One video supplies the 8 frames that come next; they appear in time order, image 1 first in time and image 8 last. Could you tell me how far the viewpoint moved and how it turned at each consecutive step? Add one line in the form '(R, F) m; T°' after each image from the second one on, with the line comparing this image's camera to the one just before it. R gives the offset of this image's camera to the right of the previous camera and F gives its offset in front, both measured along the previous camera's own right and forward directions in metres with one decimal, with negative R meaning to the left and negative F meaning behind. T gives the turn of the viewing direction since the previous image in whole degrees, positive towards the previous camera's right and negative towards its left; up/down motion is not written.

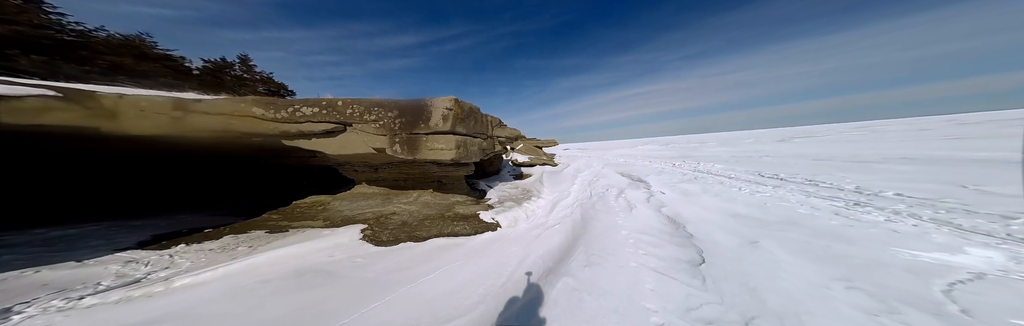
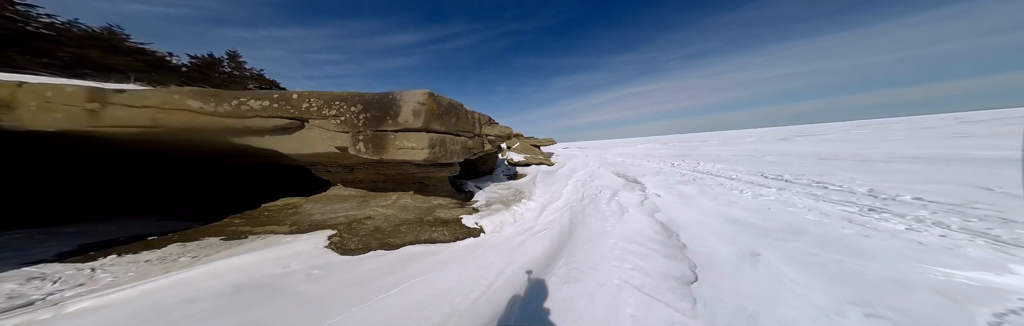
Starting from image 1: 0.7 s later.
(+0.3, +0.4) m; 0°
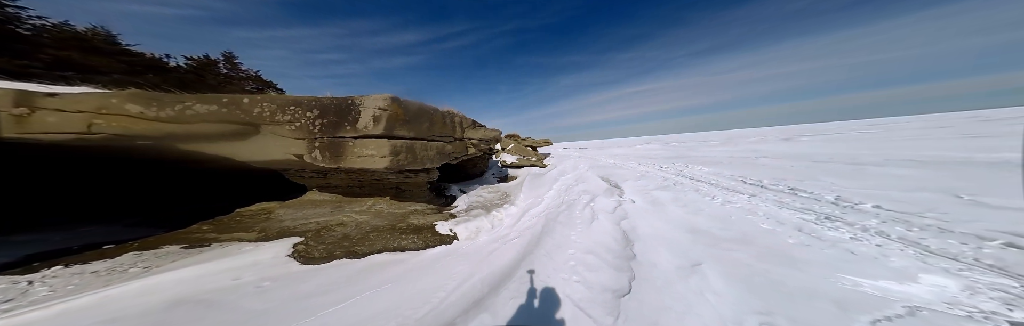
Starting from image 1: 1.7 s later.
(+0.6, +0.1) m; 0°
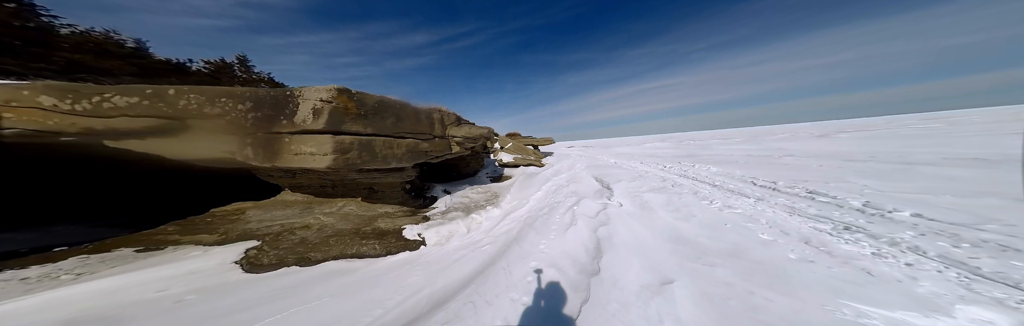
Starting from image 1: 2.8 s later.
(+0.8, +0.4) m; -2°
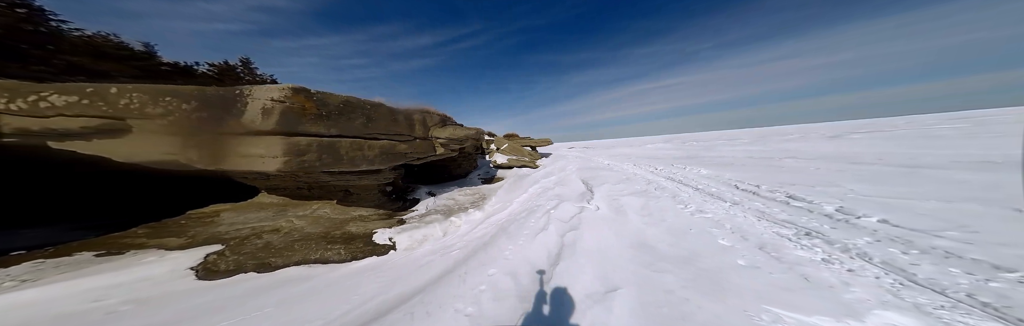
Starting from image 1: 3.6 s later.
(+0.6, +0.1) m; -1°
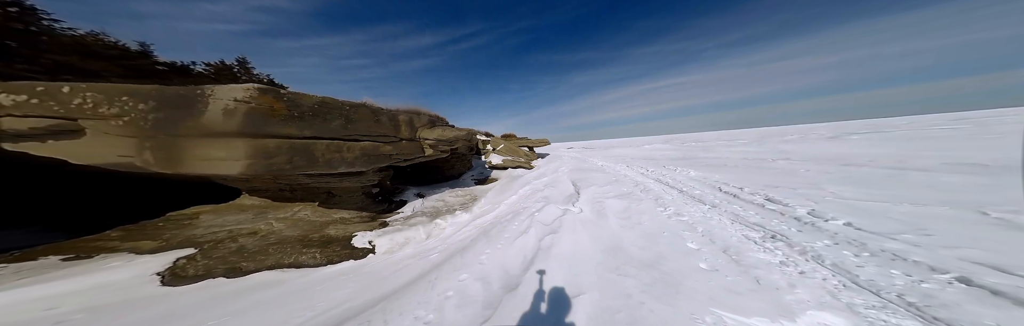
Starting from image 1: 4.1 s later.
(+0.4, +0.1) m; 0°
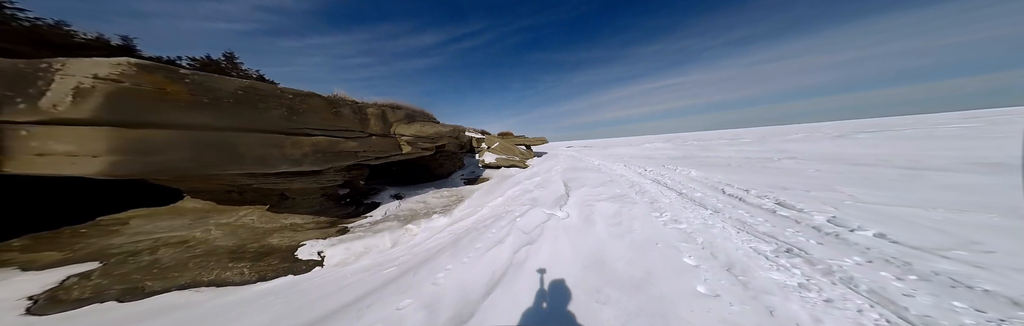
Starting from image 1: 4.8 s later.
(+0.4, +0.6) m; 0°
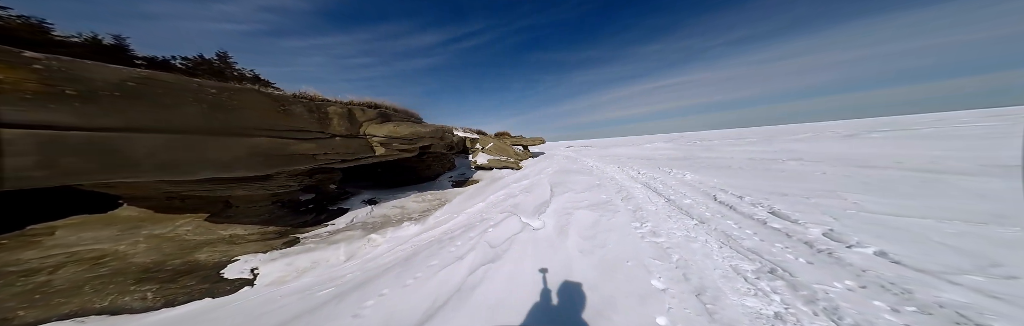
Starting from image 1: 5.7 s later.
(+0.6, +0.5) m; 0°
